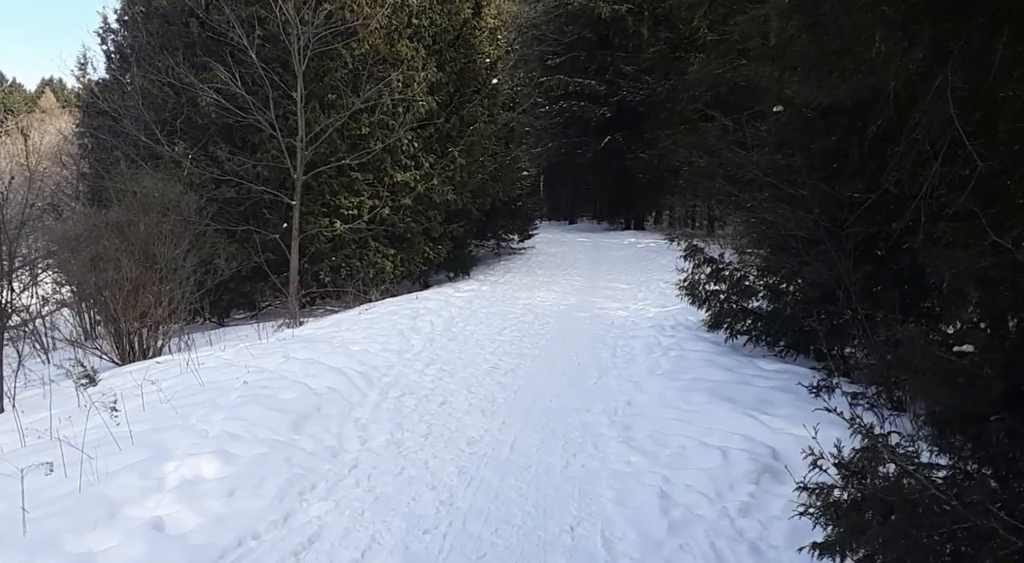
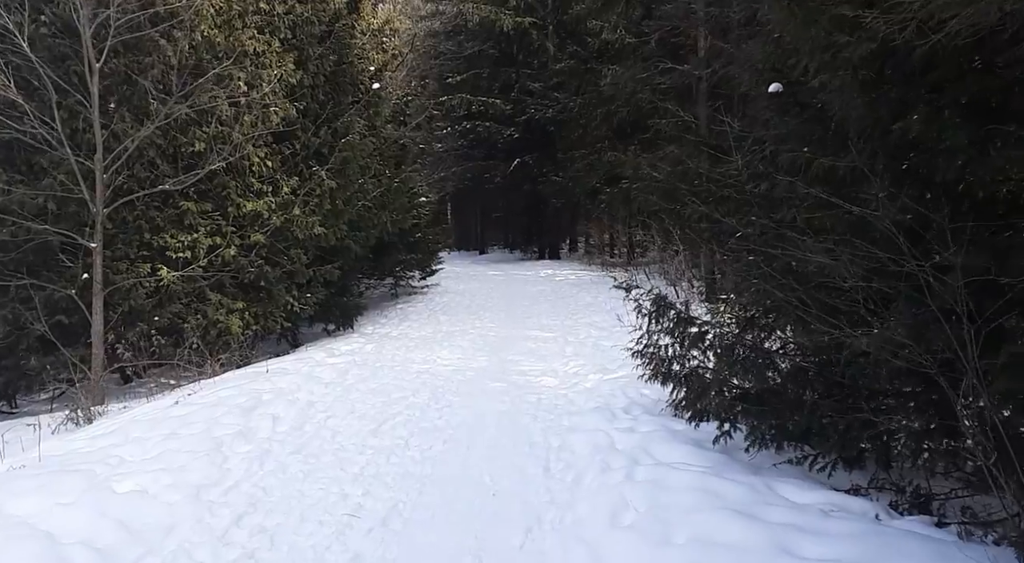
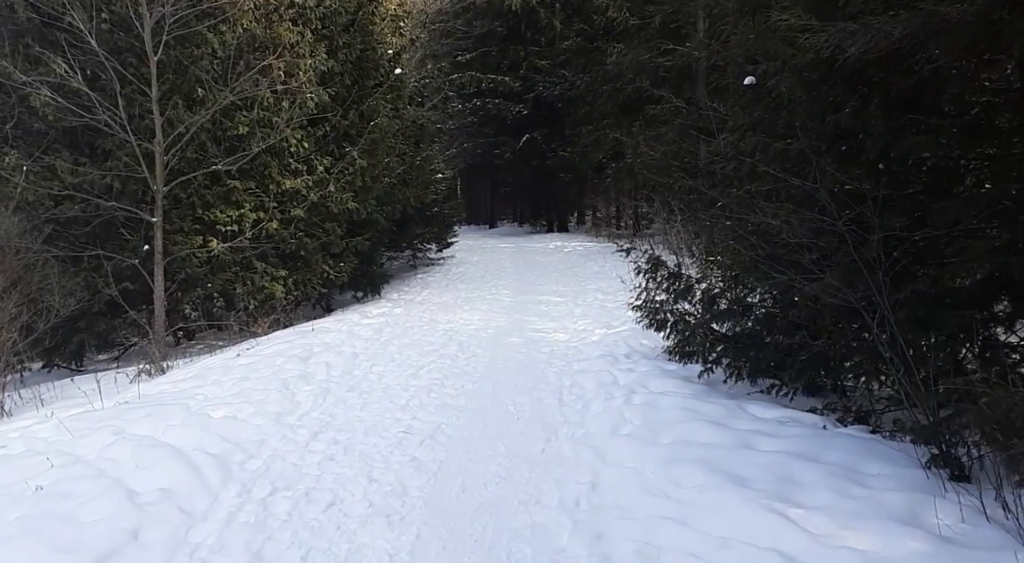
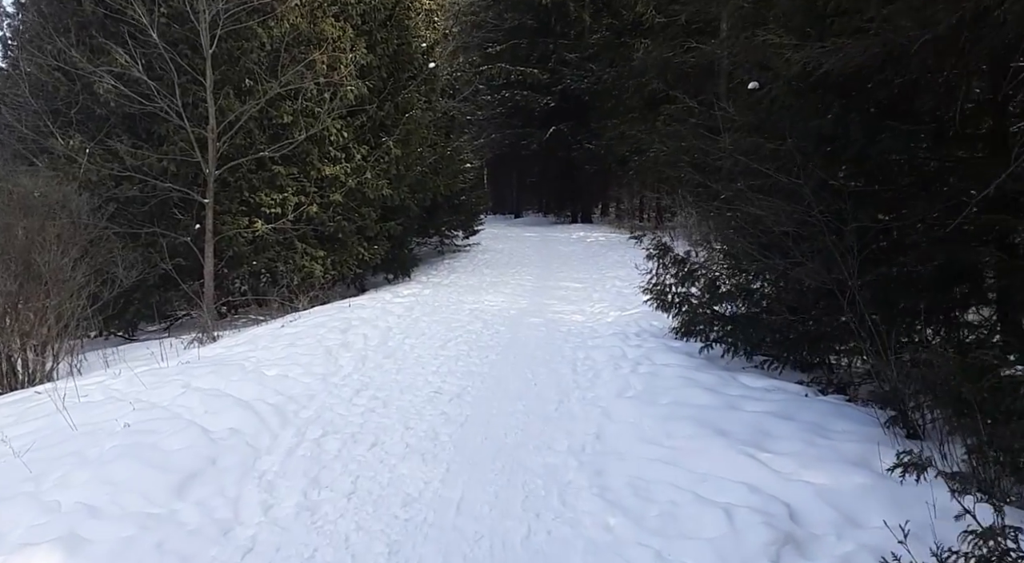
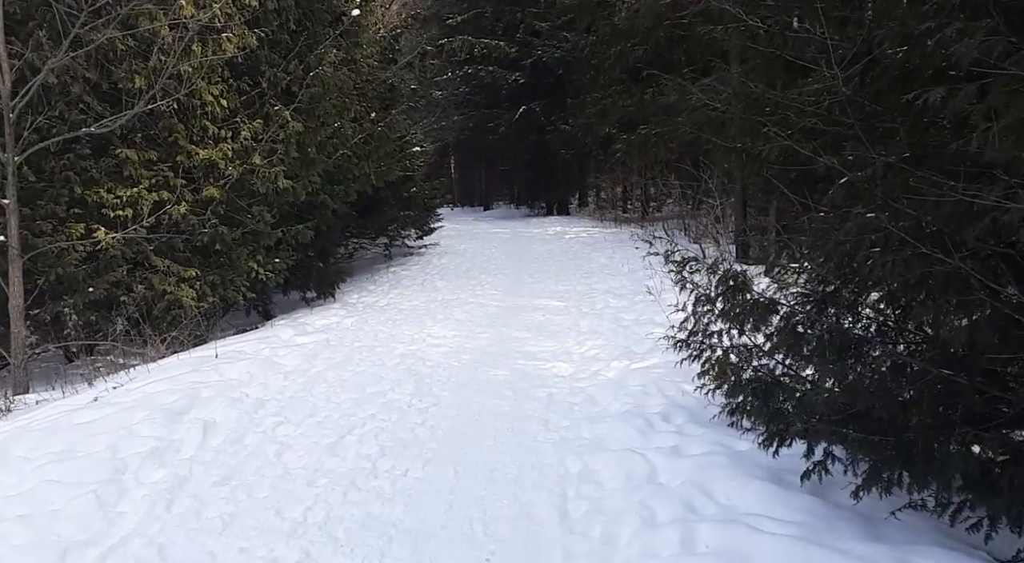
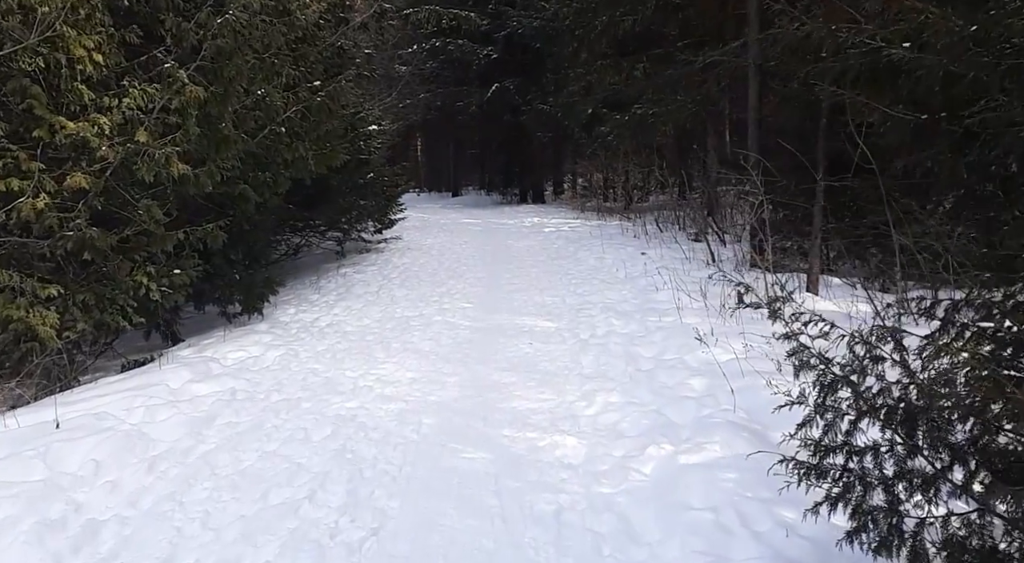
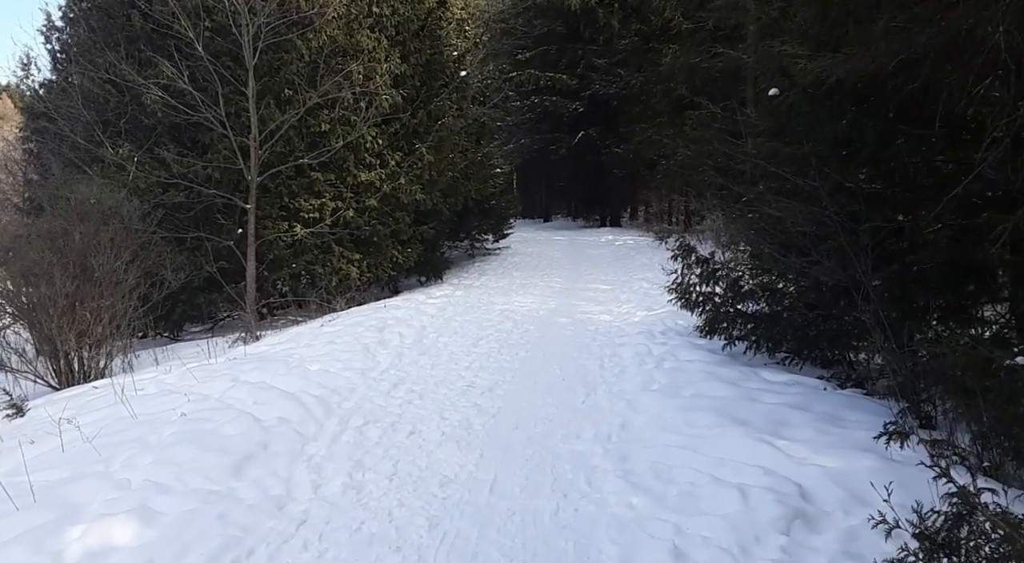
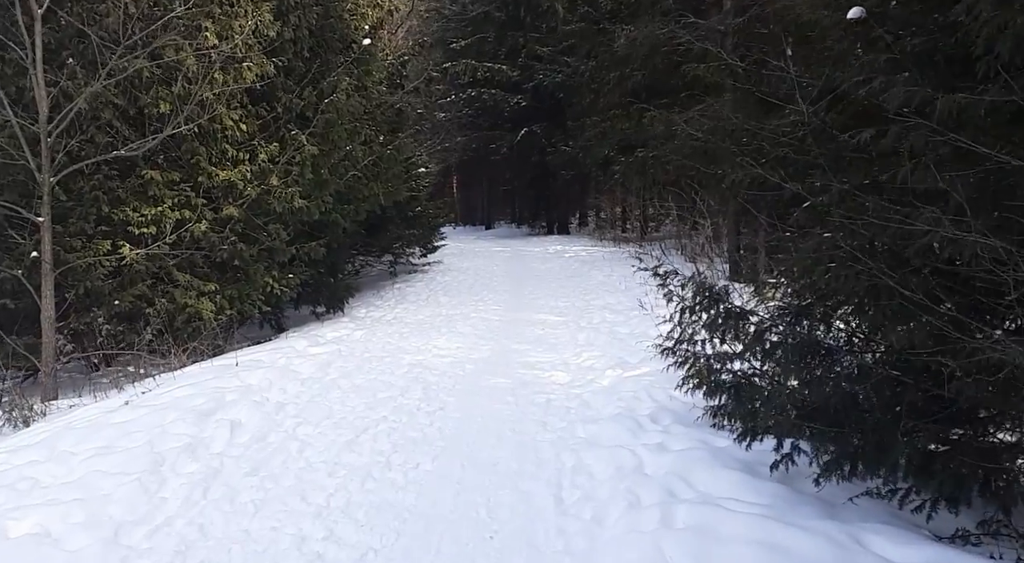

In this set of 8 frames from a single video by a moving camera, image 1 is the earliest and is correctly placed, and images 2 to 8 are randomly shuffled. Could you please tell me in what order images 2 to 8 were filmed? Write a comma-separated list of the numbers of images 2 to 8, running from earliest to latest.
7, 4, 3, 2, 8, 5, 6
